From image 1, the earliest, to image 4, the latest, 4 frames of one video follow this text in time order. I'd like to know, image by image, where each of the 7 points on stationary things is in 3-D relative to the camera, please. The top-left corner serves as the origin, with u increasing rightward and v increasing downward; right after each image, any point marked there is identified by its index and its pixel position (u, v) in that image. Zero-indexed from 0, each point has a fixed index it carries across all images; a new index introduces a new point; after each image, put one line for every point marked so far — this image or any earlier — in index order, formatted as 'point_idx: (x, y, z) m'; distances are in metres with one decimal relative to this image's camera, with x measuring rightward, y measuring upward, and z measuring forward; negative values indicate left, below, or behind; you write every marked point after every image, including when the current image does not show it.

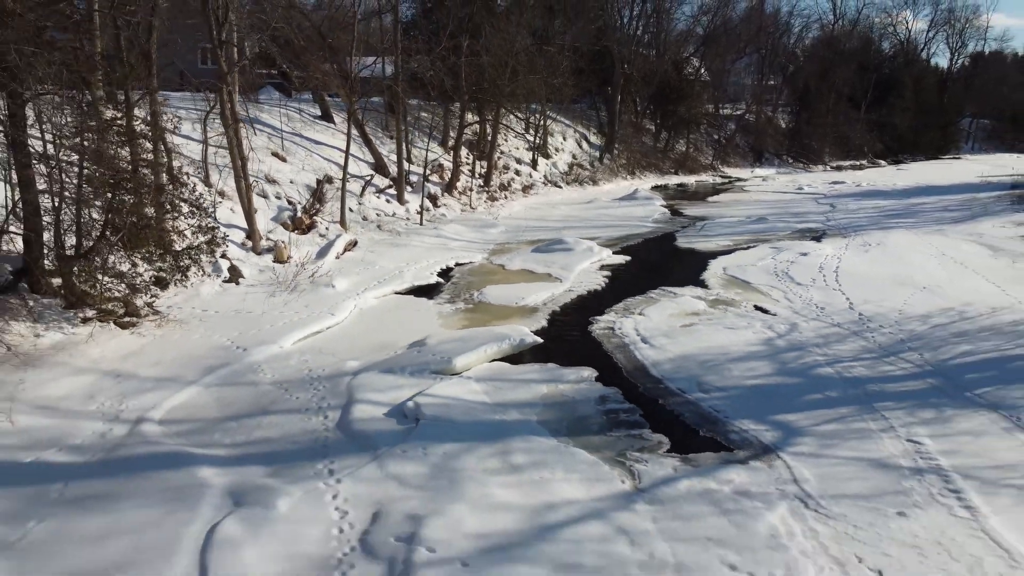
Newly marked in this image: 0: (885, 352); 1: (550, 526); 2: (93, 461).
0: (+4.5, -0.7, +8.4) m
1: (+0.3, -1.6, +4.7) m
2: (-3.3, -1.4, +5.7) m
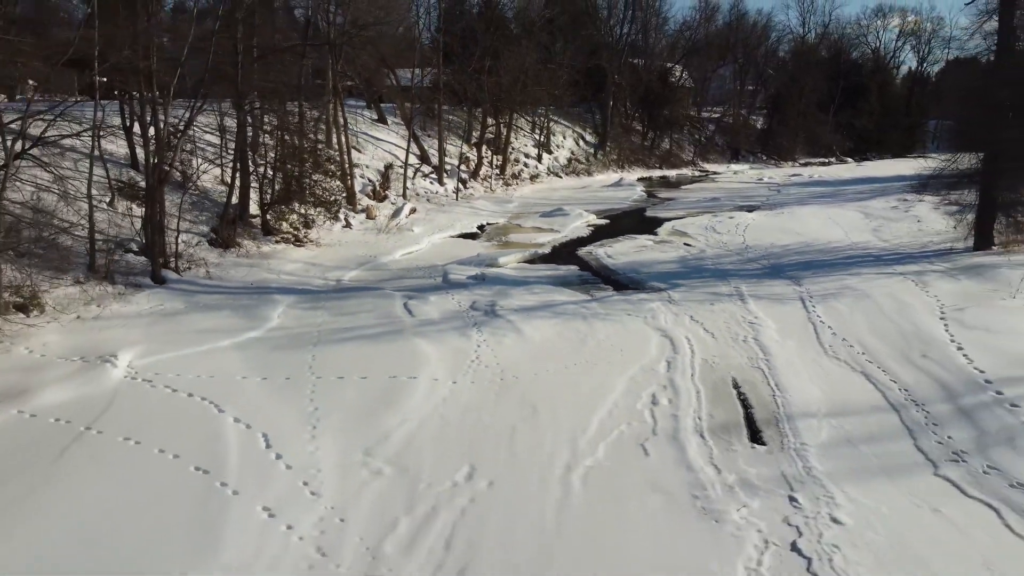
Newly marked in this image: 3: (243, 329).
0: (+4.9, +0.6, +14.3) m
1: (+0.6, -0.3, +10.7) m
2: (-3.0, 0.0, +11.6) m
3: (-3.5, -0.5, +9.2) m
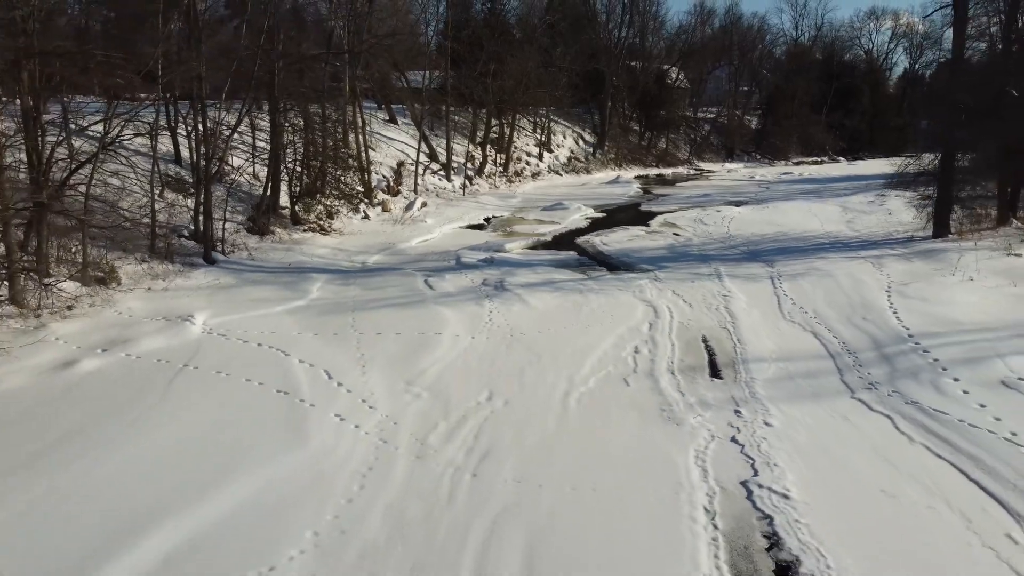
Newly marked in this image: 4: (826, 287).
0: (+5.0, +0.9, +15.9) m
1: (+0.7, +0.1, +12.2) m
2: (-2.9, +0.3, +13.2) m
3: (-3.4, -0.2, +10.8) m
4: (+5.2, 0.0, +11.8) m
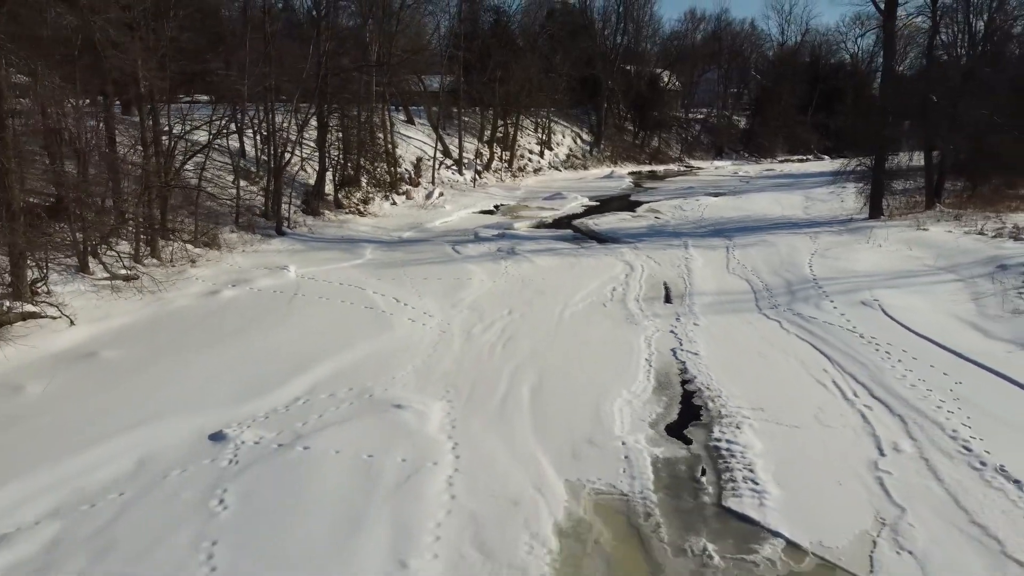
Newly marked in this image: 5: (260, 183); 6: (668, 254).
0: (+5.2, +1.7, +19.1) m
1: (+0.9, +0.8, +15.5) m
2: (-2.7, +1.1, +16.4) m
3: (-3.2, +0.6, +14.0) m
4: (+5.4, +0.8, +15.0) m
5: (-6.1, +2.5, +16.9) m
6: (+3.4, +0.7, +15.2) m
